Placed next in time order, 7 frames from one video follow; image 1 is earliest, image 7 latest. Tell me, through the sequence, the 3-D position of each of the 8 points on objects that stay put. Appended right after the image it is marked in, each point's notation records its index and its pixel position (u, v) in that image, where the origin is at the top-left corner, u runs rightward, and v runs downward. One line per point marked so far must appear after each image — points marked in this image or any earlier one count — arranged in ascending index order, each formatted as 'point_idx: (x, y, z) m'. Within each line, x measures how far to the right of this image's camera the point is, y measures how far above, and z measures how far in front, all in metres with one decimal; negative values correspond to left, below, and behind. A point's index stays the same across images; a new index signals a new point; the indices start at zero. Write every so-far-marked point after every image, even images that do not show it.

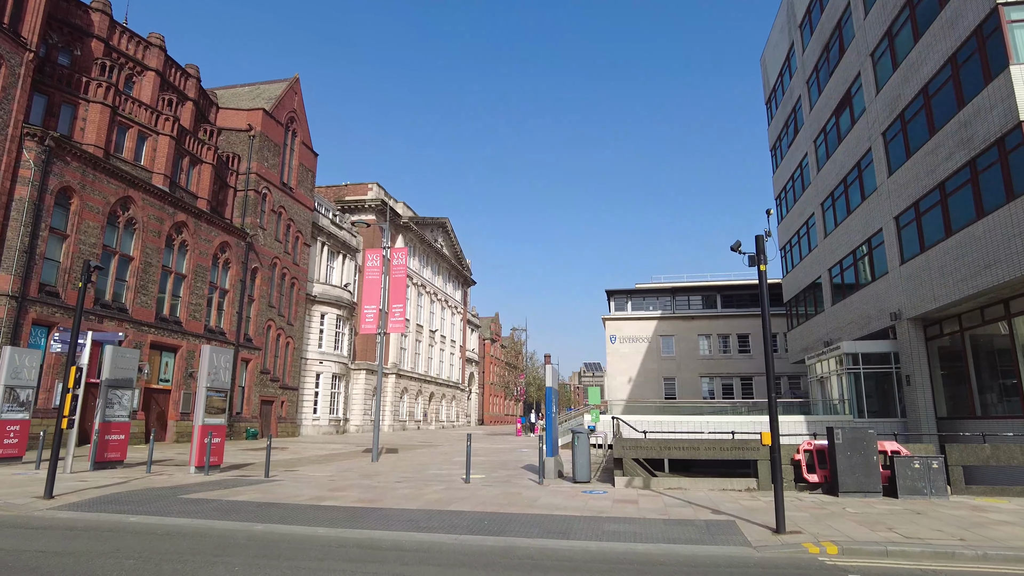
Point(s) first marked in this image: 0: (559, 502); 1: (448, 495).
0: (+0.7, -3.2, +9.6) m
1: (-1.0, -3.3, +10.4) m
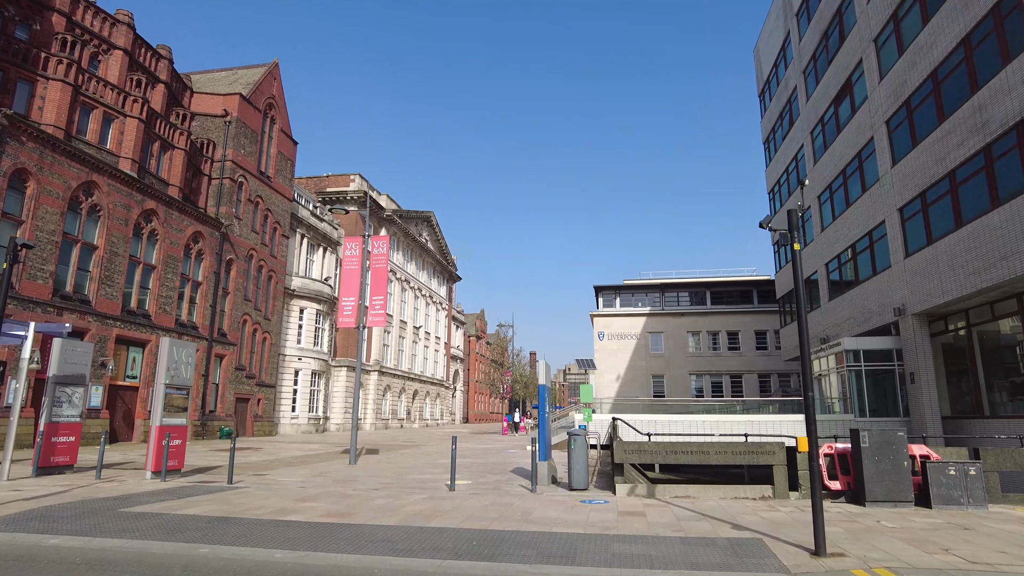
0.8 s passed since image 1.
0: (+0.6, -3.0, +8.5) m
1: (-1.1, -3.1, +9.2) m
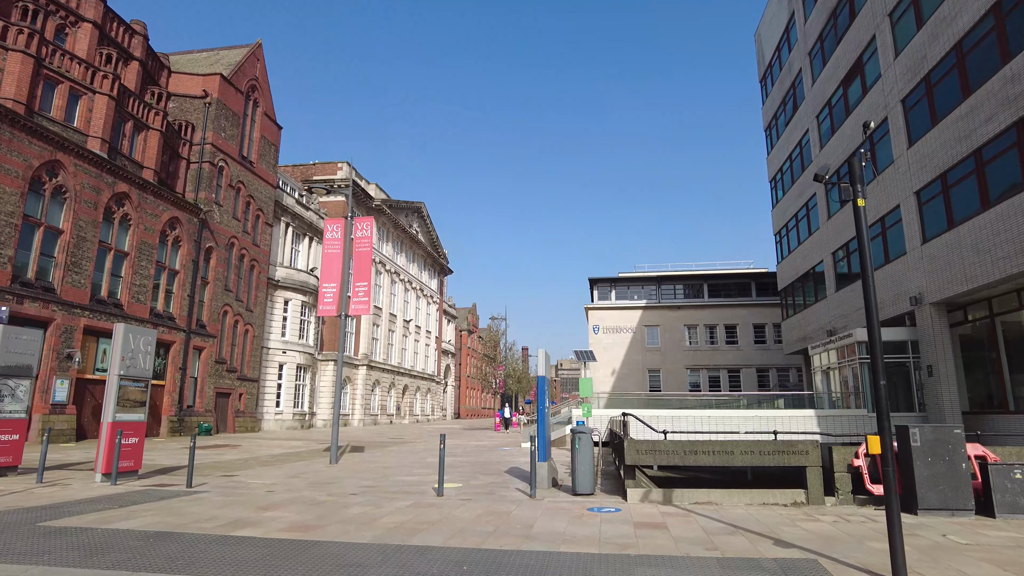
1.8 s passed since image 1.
0: (+0.6, -2.6, +7.2) m
1: (-1.2, -2.8, +7.9) m
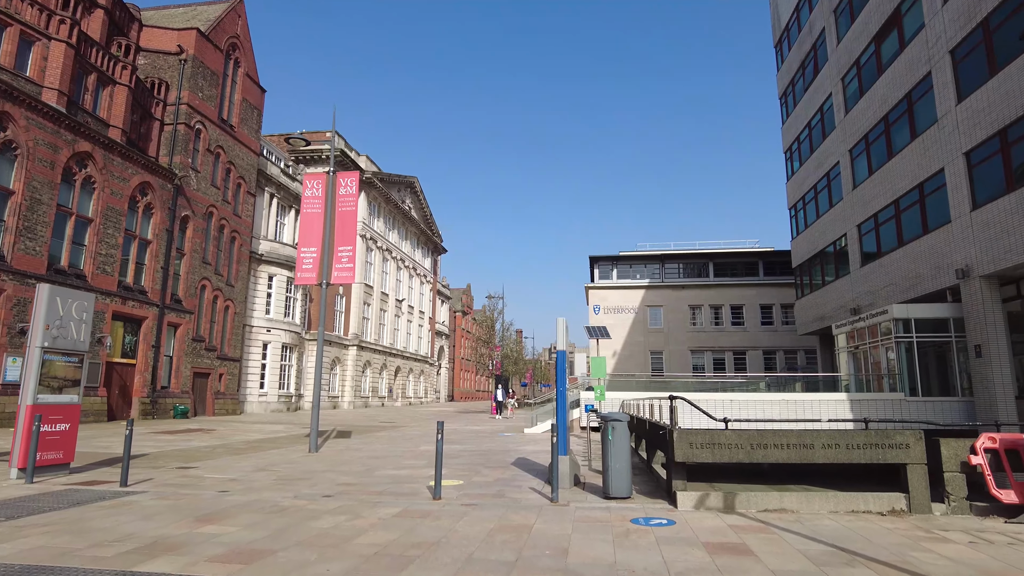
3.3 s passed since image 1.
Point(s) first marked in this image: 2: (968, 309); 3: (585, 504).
0: (+0.8, -2.1, +5.2) m
1: (-1.0, -2.2, +5.9) m
2: (+12.6, -0.6, +18.0) m
3: (+0.8, -2.4, +7.4) m
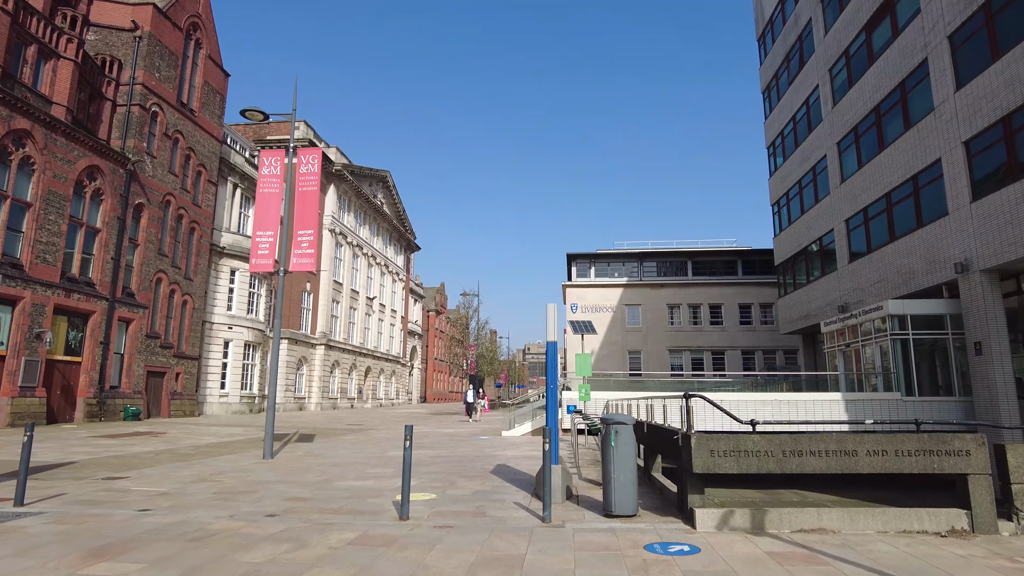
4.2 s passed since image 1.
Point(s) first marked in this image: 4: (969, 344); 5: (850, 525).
0: (+0.7, -1.9, +4.0) m
1: (-1.1, -2.0, +4.6) m
2: (+12.0, -0.4, +17.3) m
3: (+0.7, -2.2, +6.1) m
4: (+12.0, -1.5, +17.2) m
5: (+3.0, -2.1, +5.8) m
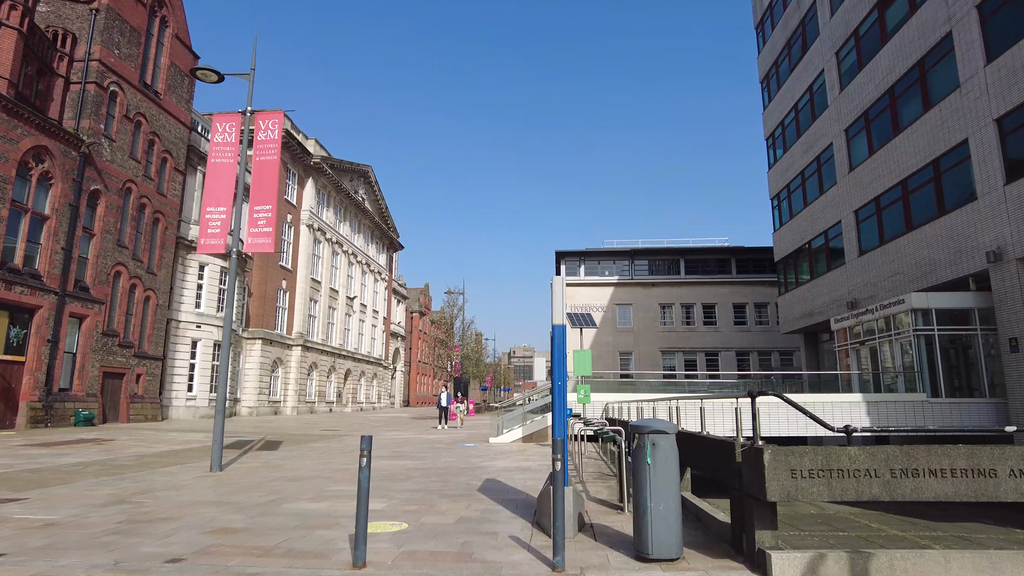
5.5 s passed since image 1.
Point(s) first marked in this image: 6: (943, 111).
0: (+0.8, -1.6, +2.2) m
1: (-1.0, -1.7, +2.8) m
2: (+11.8, -0.2, +15.8) m
3: (+0.7, -1.9, +4.3) m
4: (+11.8, -1.3, +15.7) m
5: (+3.0, -1.8, +4.1) m
6: (+11.8, +4.9, +17.9) m
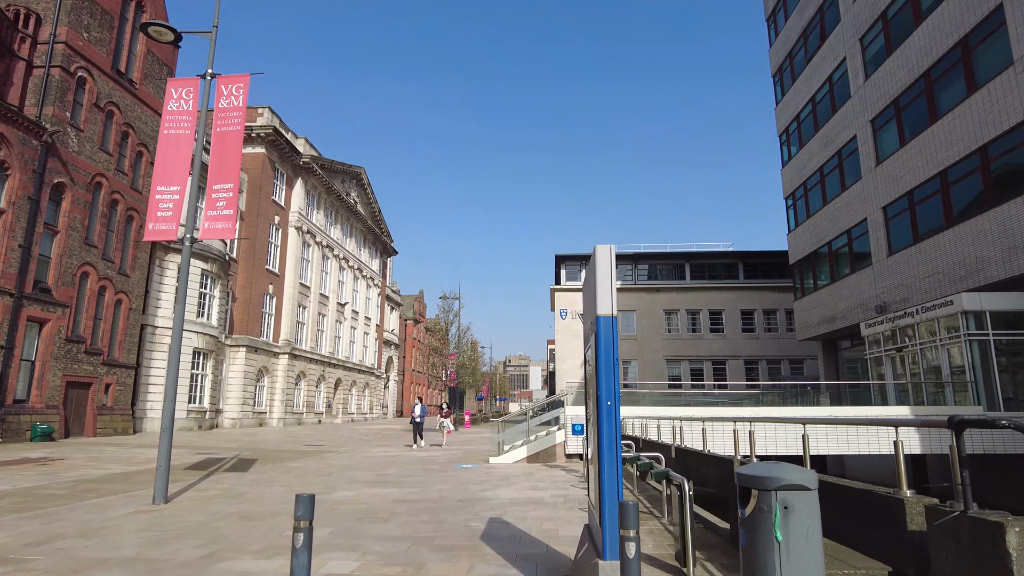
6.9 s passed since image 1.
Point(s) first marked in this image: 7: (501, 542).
0: (+0.9, -1.3, +0.3) m
1: (-0.9, -1.4, +0.9) m
2: (+11.9, -0.2, +14.0) m
3: (+0.8, -1.7, +2.4) m
4: (+11.8, -1.2, +13.9) m
5: (+3.2, -1.6, +2.2) m
6: (+11.9, +4.8, +16.1) m
7: (-0.1, -2.3, +6.0) m
